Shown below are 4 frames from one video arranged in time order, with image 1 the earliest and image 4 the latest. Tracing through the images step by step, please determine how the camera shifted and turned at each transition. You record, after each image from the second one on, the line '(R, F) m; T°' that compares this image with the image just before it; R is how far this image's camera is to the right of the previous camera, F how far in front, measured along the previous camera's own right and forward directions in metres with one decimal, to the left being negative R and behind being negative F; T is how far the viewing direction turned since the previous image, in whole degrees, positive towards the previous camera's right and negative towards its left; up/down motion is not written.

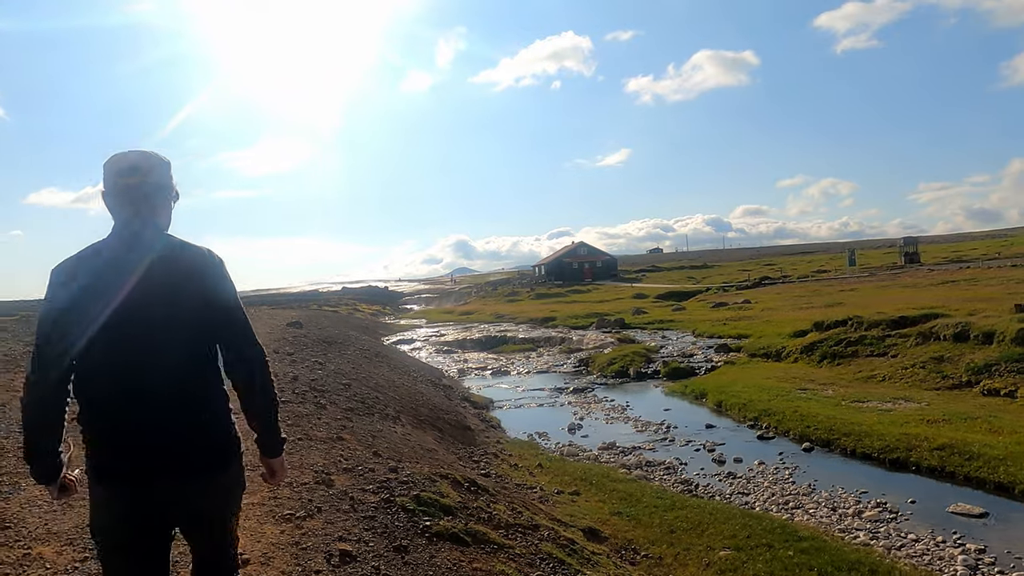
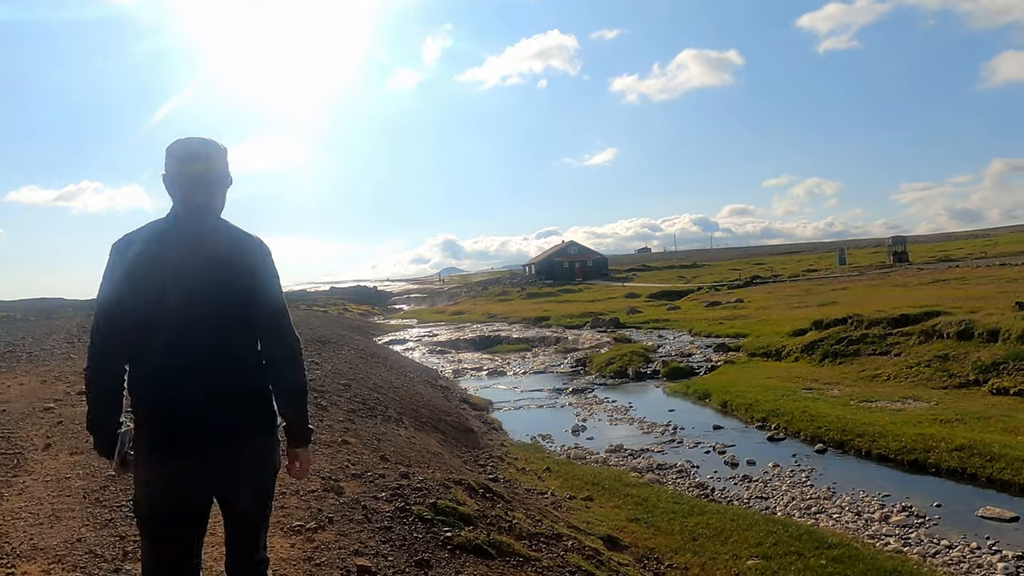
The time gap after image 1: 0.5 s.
(-0.5, +0.7) m; +1°
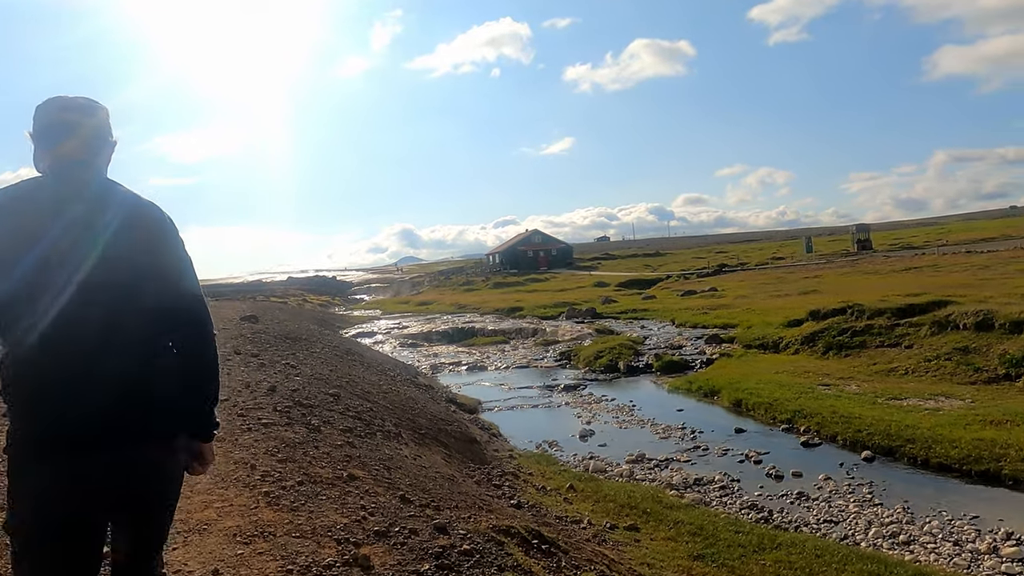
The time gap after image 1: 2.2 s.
(-1.5, +2.9) m; +3°
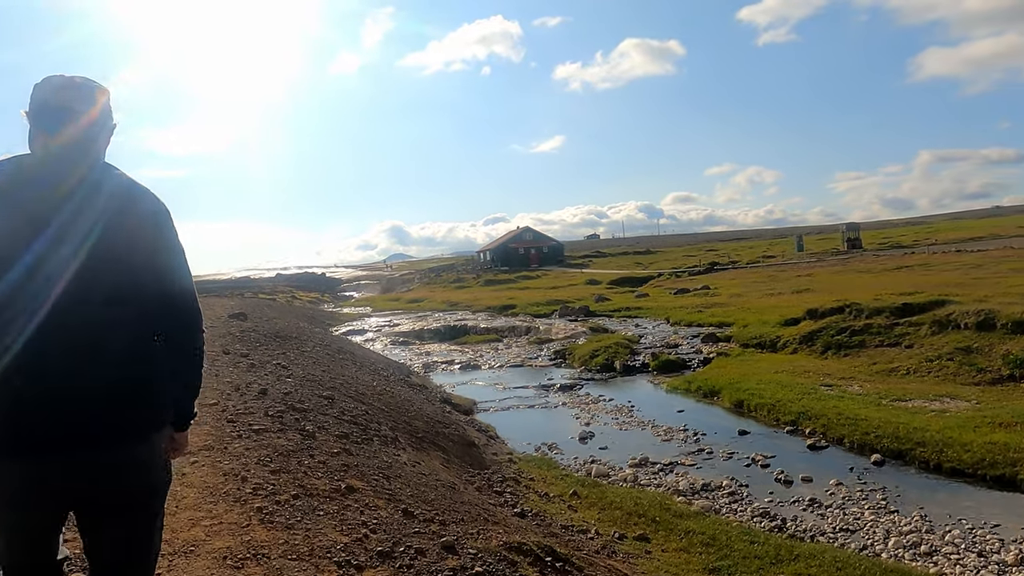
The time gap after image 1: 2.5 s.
(-0.3, +0.7) m; +1°
